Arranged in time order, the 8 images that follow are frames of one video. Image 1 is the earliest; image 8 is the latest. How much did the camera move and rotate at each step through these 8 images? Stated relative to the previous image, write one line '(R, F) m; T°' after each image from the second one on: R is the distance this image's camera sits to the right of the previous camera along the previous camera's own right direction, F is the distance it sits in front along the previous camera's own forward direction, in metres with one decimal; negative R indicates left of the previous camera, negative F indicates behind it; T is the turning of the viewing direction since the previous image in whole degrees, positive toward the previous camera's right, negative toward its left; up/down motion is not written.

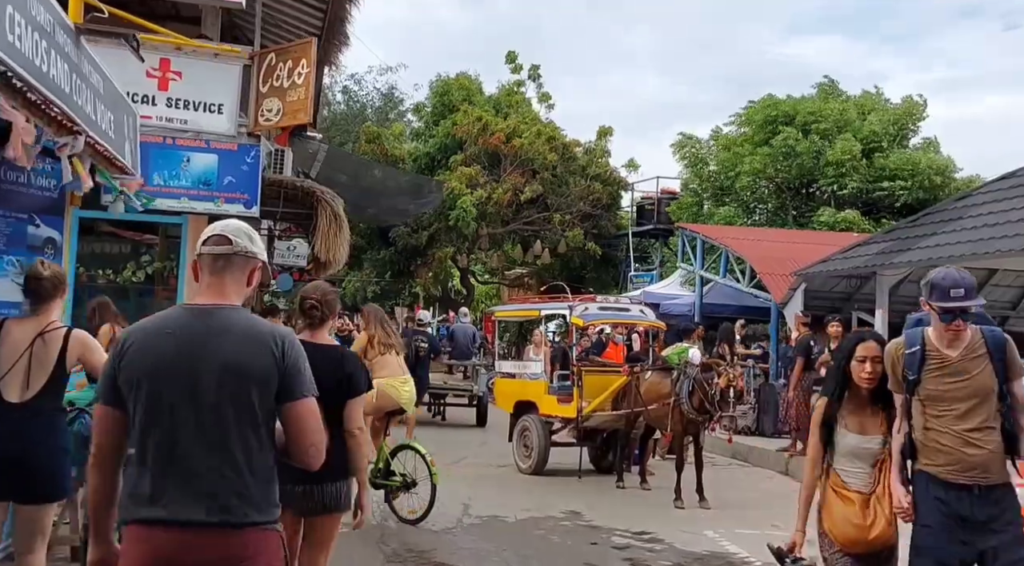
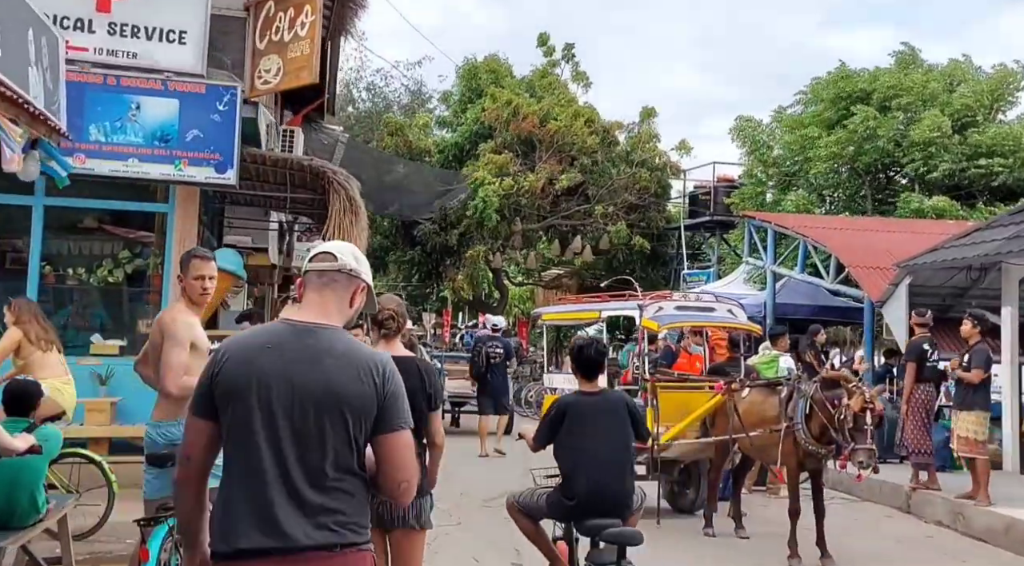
(-0.3, +2.1) m; -1°
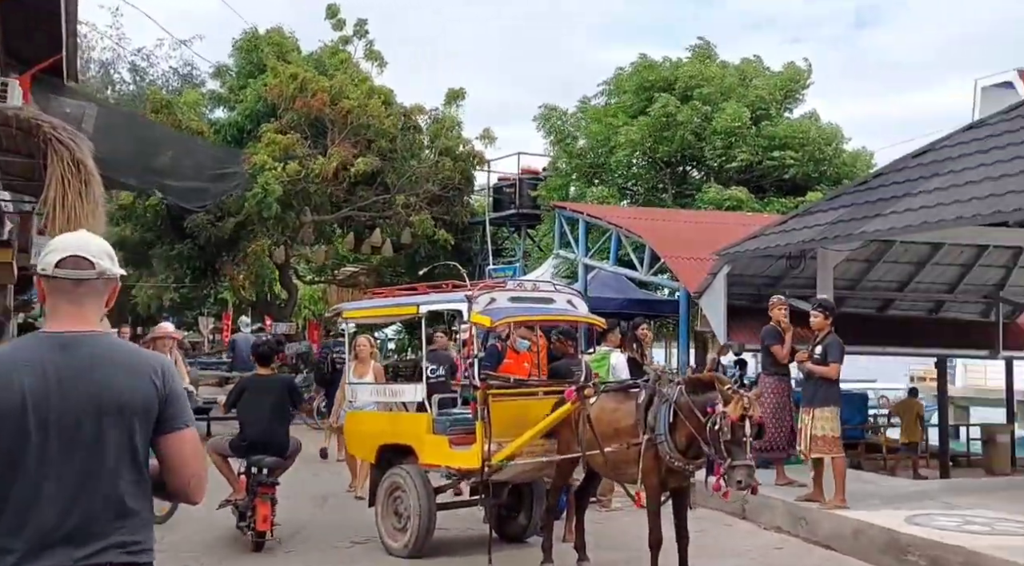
(0.0, +1.6) m; +11°
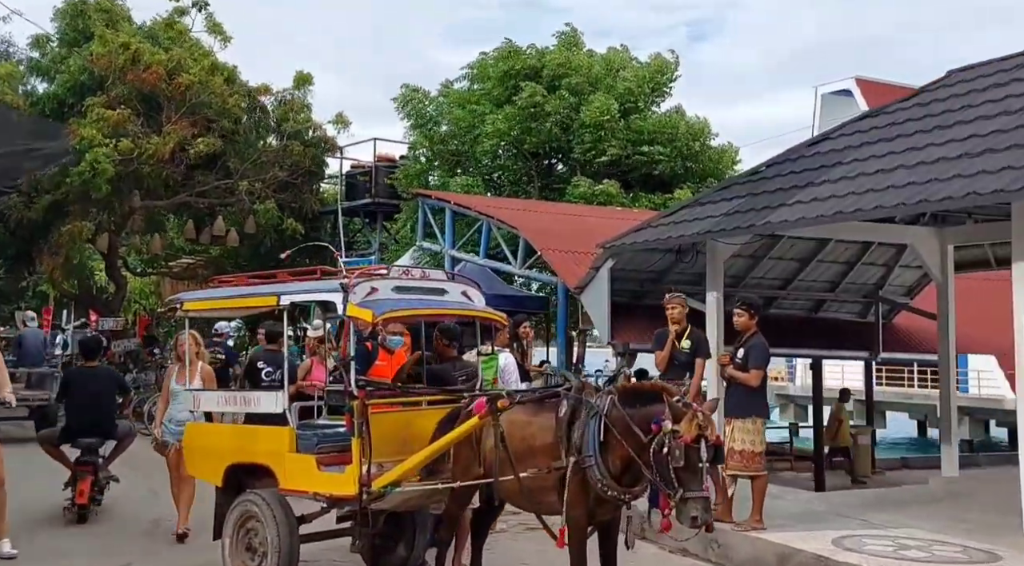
(-0.3, +1.3) m; +9°
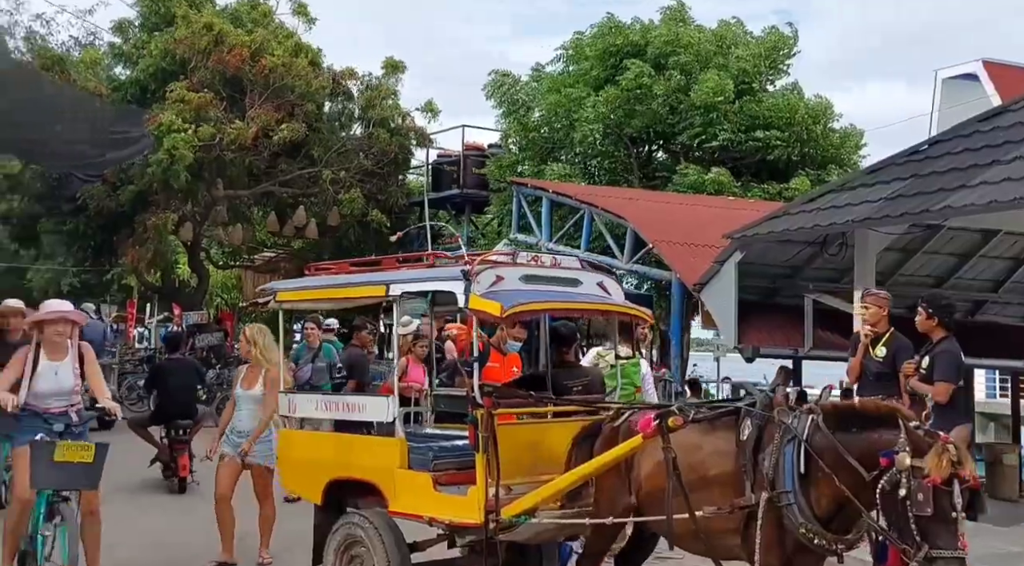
(-0.4, +1.0) m; -4°
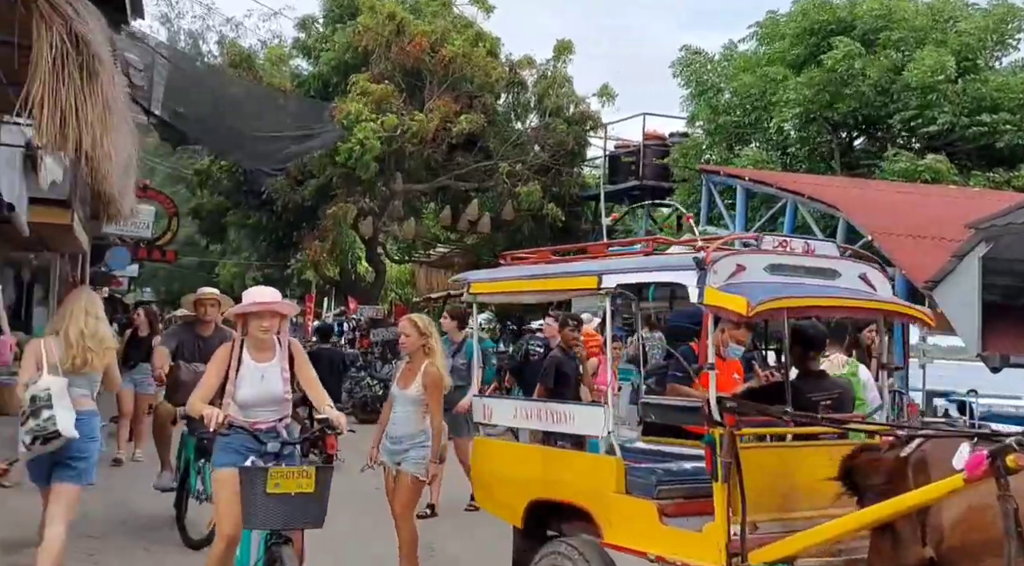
(-0.3, +0.9) m; -9°
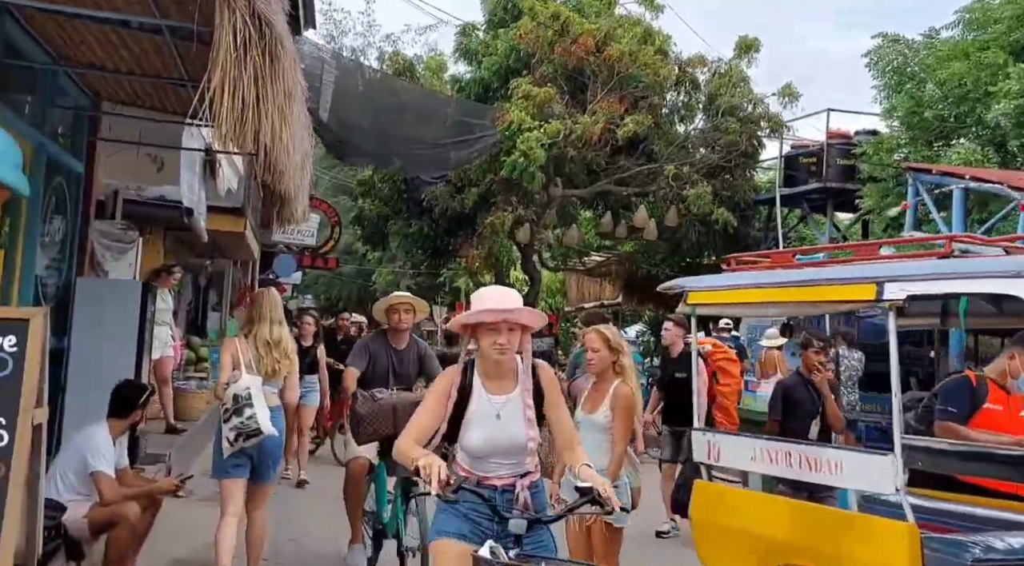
(-0.4, +1.0) m; -8°
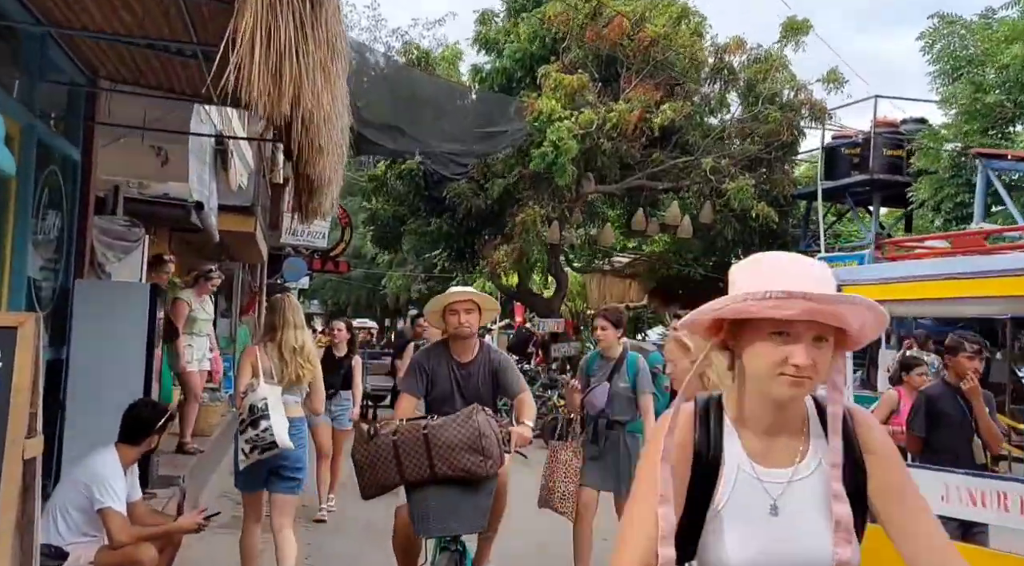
(-0.4, +1.0) m; 0°
